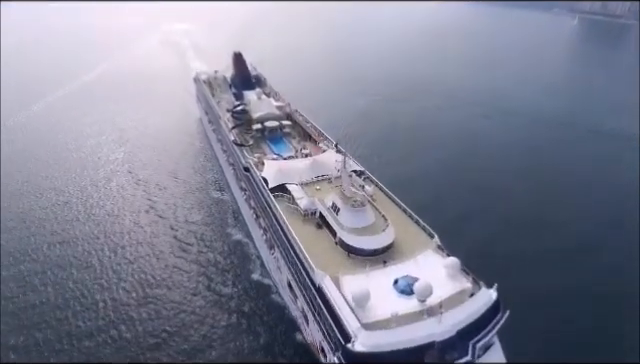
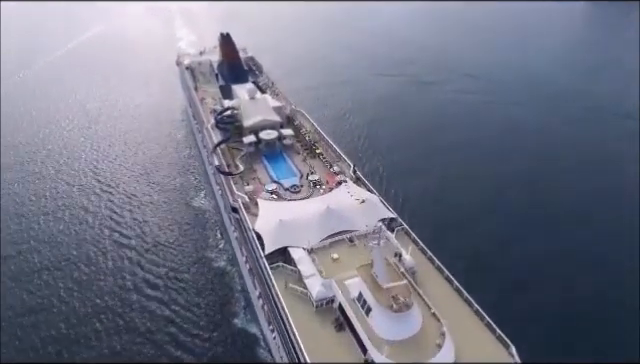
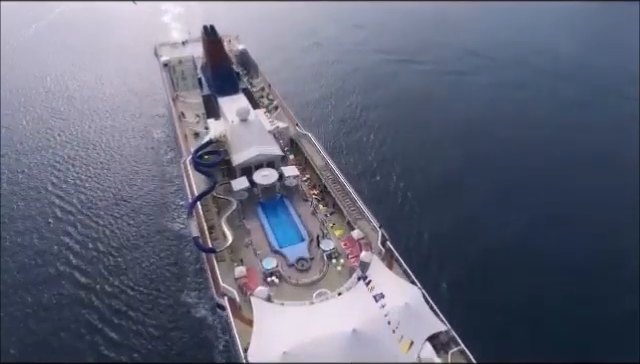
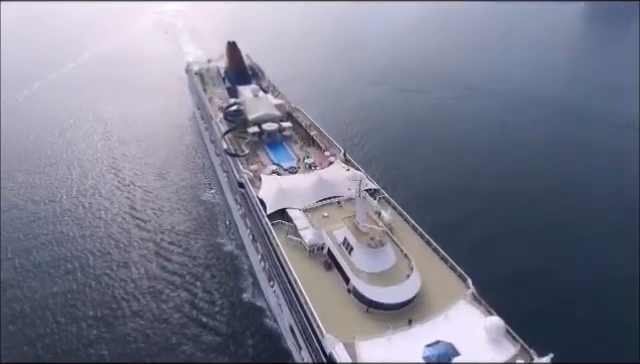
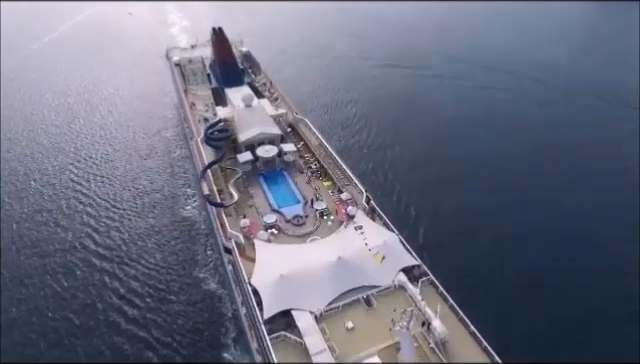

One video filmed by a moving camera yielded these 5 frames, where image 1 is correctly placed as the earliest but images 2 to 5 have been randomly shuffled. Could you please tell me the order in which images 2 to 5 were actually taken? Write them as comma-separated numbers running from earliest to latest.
4, 2, 5, 3
